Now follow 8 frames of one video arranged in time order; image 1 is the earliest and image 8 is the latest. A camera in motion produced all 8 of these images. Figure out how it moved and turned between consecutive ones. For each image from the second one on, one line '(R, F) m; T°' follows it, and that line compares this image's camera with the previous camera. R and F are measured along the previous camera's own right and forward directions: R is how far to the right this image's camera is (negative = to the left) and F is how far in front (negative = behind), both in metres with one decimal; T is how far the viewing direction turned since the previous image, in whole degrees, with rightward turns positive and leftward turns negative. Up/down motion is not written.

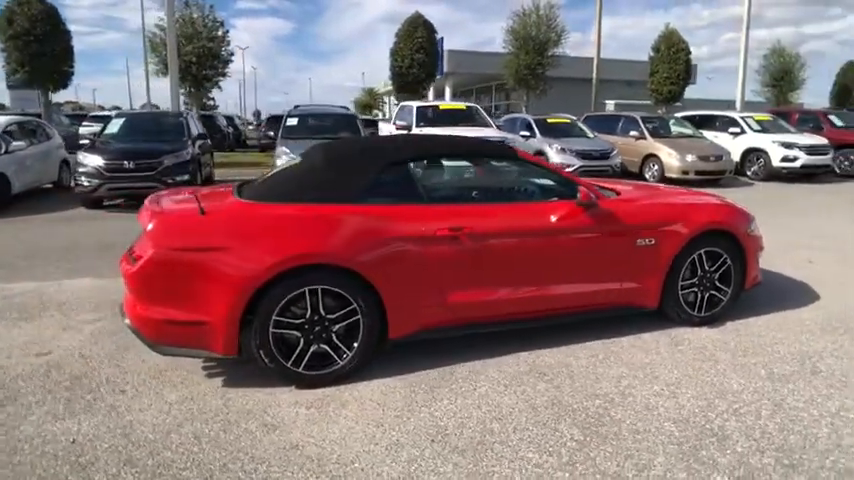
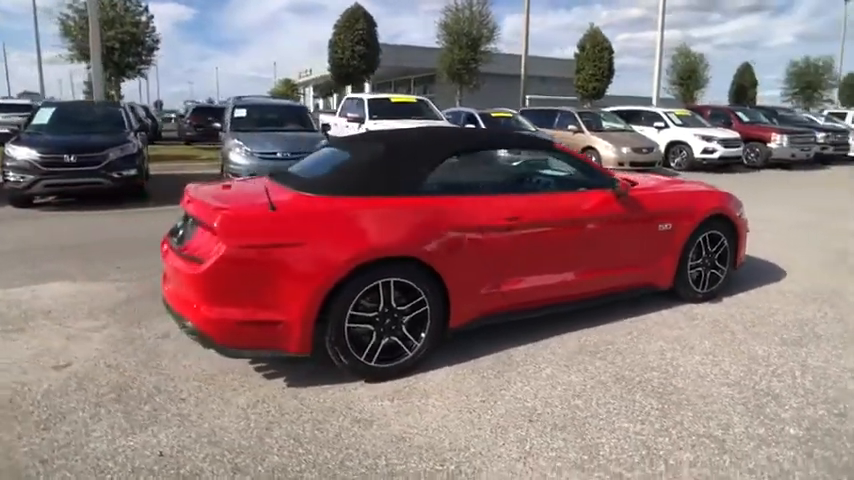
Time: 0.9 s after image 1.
(-1.2, 0.0) m; +9°
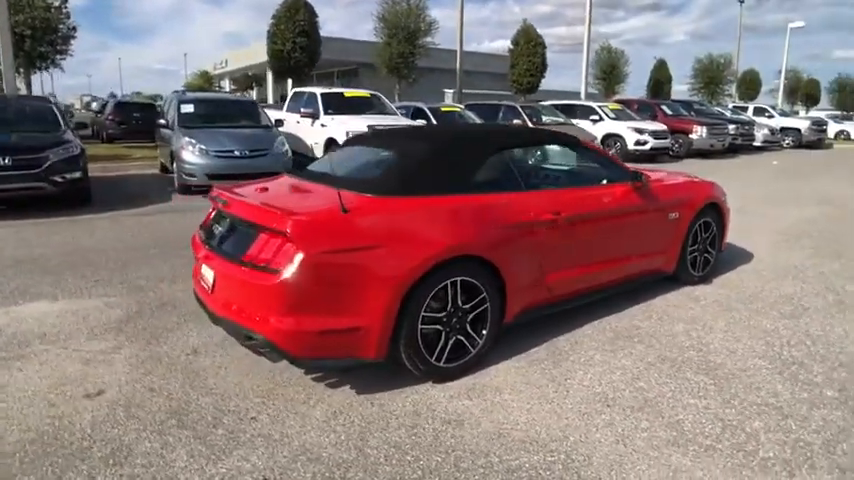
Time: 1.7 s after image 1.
(-1.1, +0.1) m; +8°
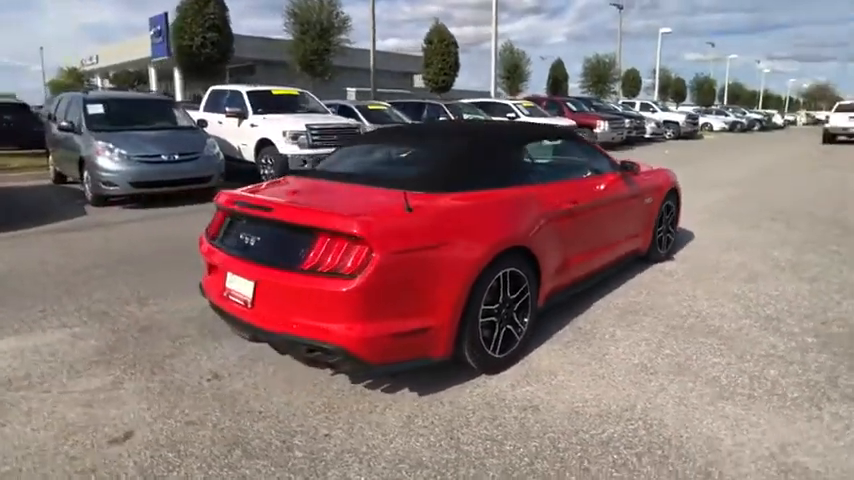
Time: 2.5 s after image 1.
(-1.1, +0.1) m; +11°
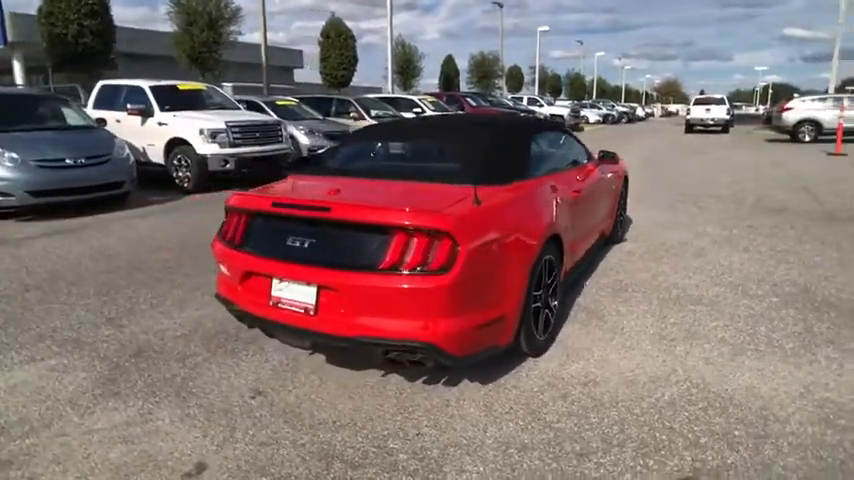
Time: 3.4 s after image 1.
(-1.2, +0.1) m; +12°
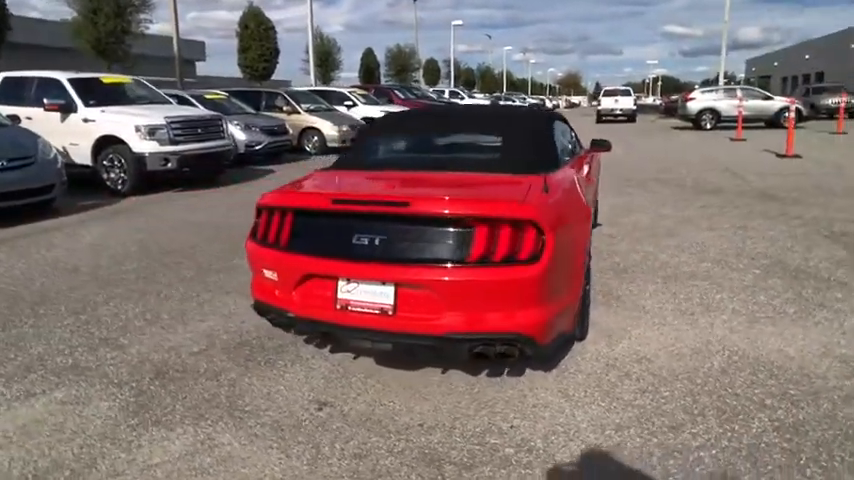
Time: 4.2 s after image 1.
(-1.0, +0.2) m; +9°
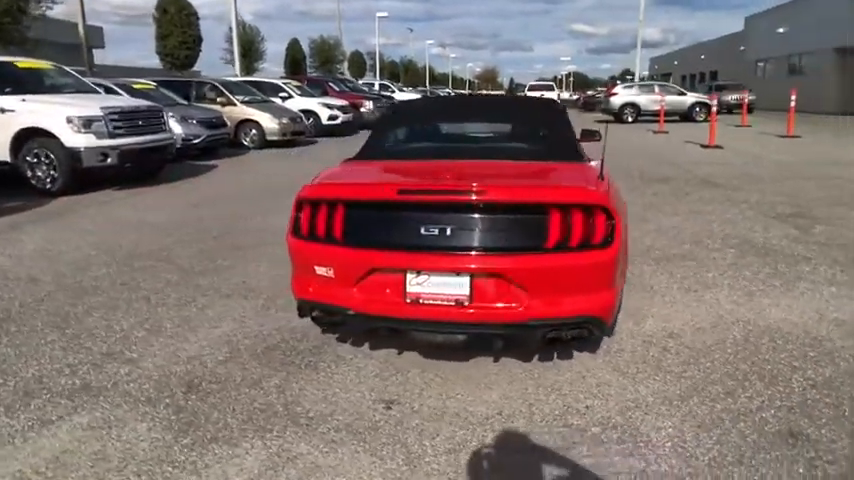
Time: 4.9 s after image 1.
(-0.9, +0.1) m; +8°
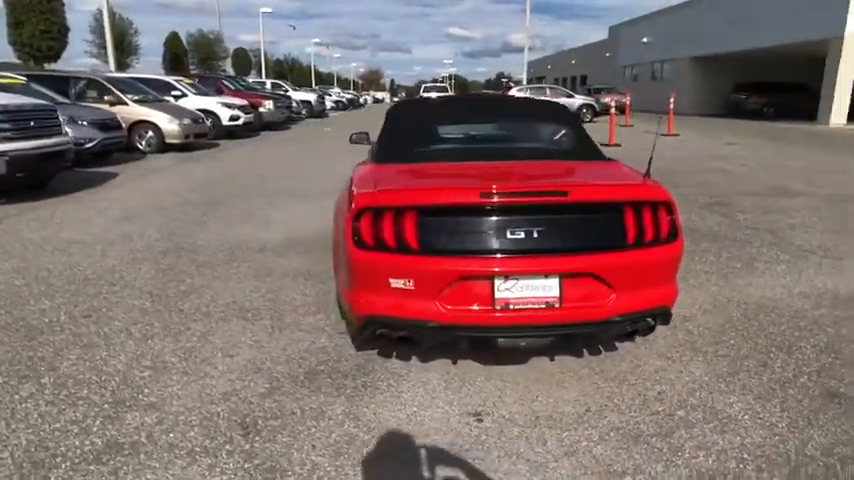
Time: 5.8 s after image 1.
(-1.2, +0.2) m; +12°
